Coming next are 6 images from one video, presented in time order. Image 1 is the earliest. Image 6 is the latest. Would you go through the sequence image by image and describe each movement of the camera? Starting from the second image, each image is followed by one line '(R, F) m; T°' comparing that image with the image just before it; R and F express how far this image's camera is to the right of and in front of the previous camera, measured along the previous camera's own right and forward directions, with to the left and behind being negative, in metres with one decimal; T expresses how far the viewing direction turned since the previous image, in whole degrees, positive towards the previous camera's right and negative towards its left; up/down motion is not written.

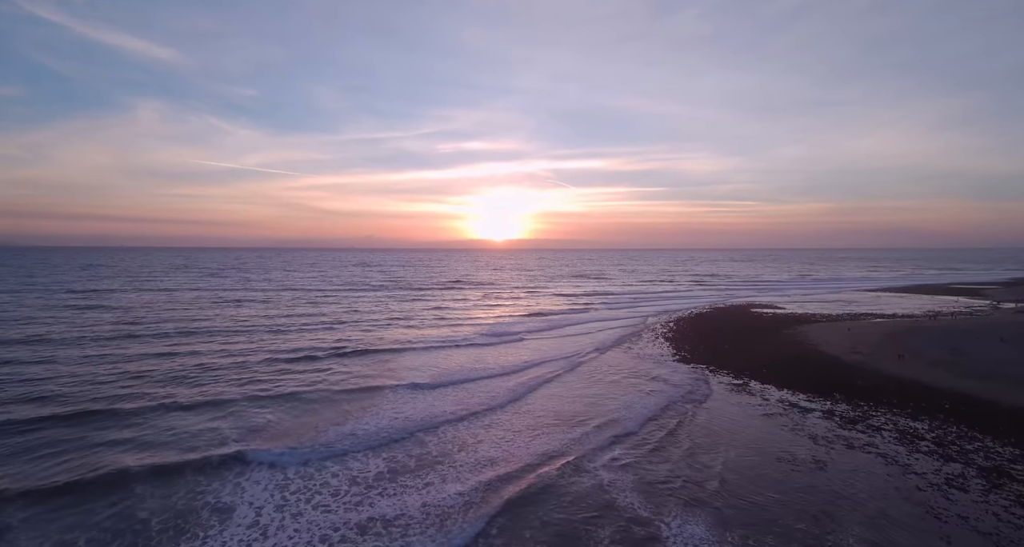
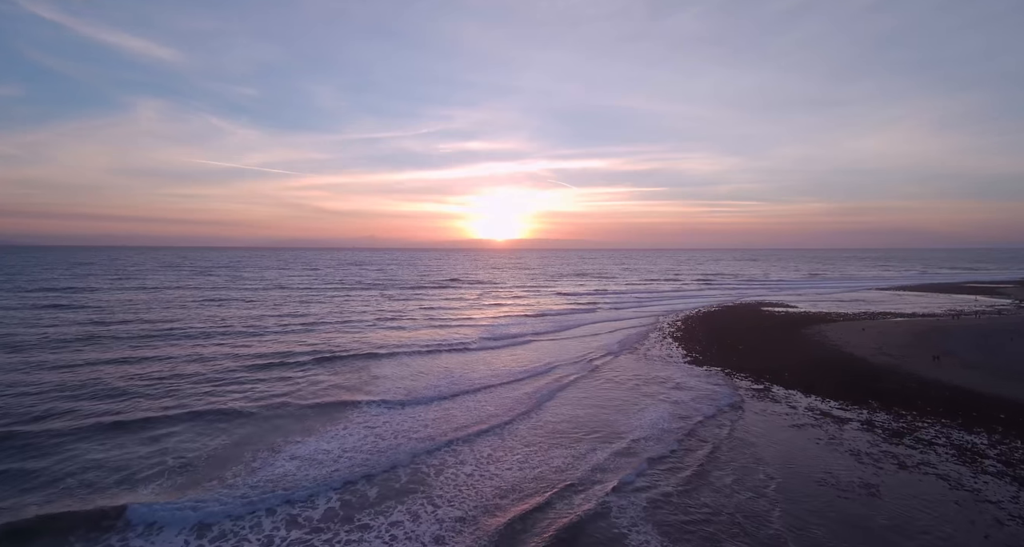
(+0.1, +1.8) m; 0°
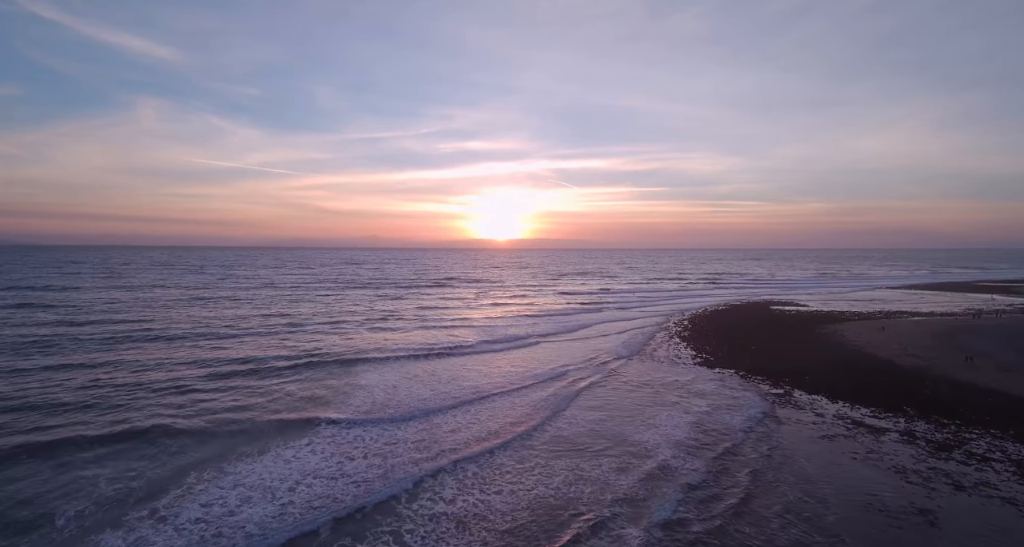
(+0.1, +1.5) m; 0°
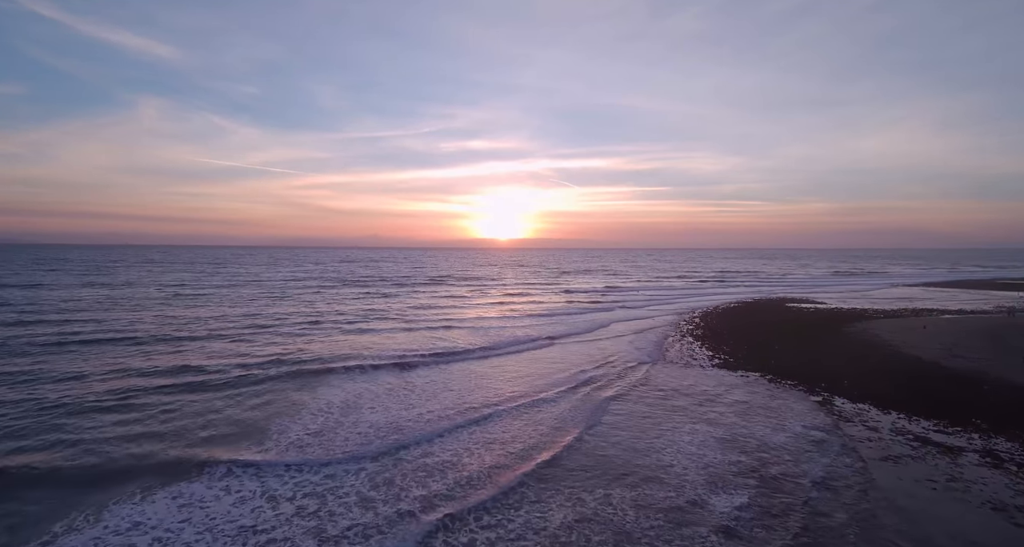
(+0.1, +2.2) m; 0°
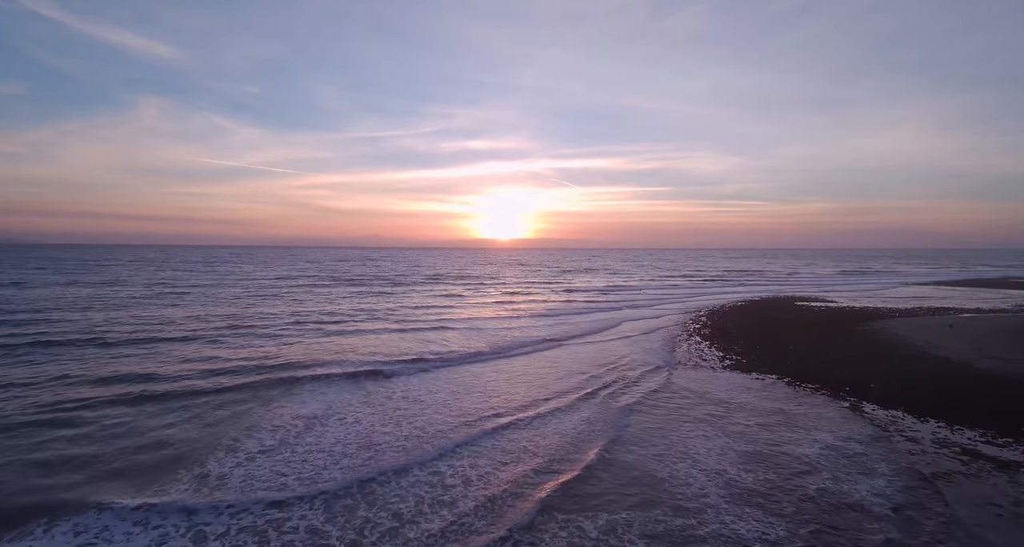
(0.0, +1.2) m; 0°
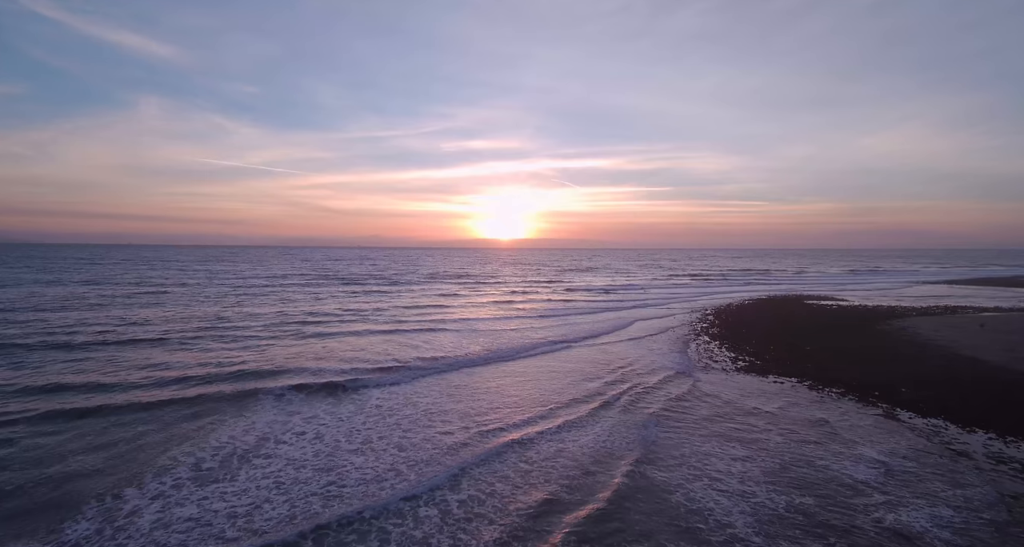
(0.0, +1.1) m; 0°
